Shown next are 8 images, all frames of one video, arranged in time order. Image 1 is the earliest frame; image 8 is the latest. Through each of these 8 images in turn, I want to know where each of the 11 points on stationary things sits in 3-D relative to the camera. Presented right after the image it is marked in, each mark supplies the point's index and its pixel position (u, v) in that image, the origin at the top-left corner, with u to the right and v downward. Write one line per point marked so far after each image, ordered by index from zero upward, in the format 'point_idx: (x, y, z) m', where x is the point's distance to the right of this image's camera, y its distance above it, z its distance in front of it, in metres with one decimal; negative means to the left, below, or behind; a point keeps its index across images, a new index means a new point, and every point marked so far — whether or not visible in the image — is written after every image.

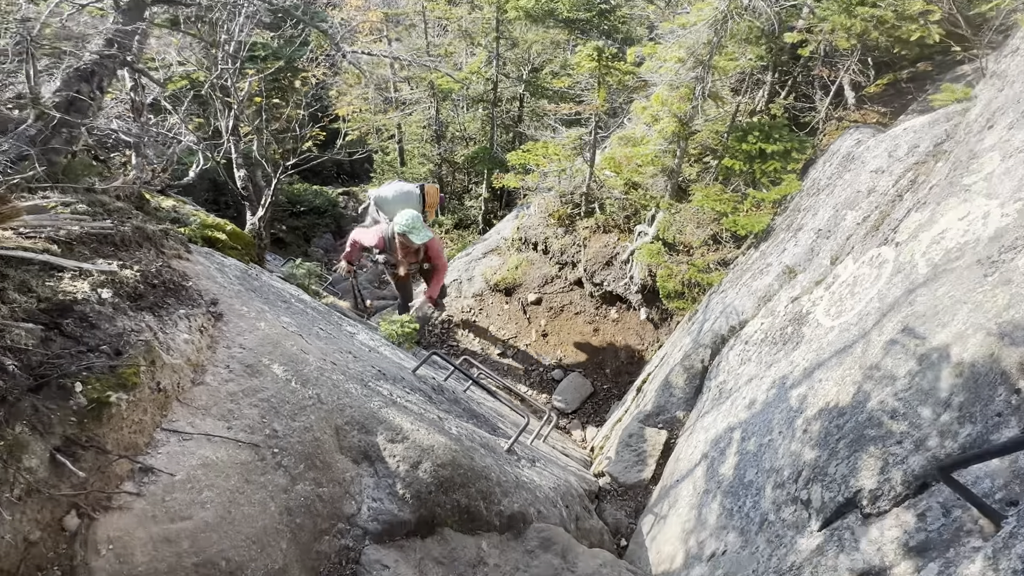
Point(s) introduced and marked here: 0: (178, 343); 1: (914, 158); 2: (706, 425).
0: (-1.9, -0.3, +2.7) m
1: (+3.9, +1.3, +4.6) m
2: (+1.9, -1.3, +4.6) m
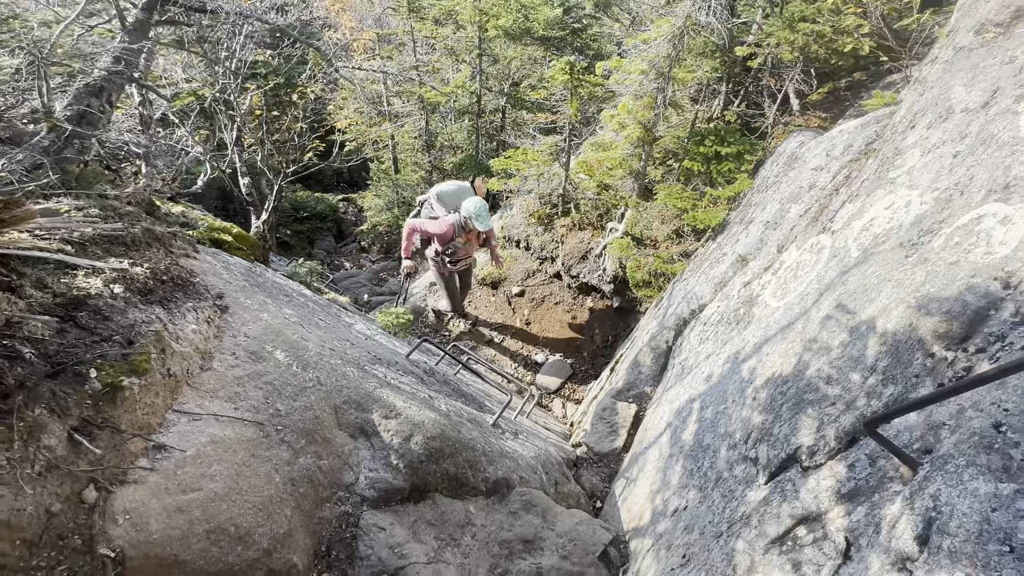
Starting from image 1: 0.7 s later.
0: (-2.0, -0.3, +2.9) m
1: (+3.6, +1.4, +5.1) m
2: (+1.7, -1.2, +5.1) m
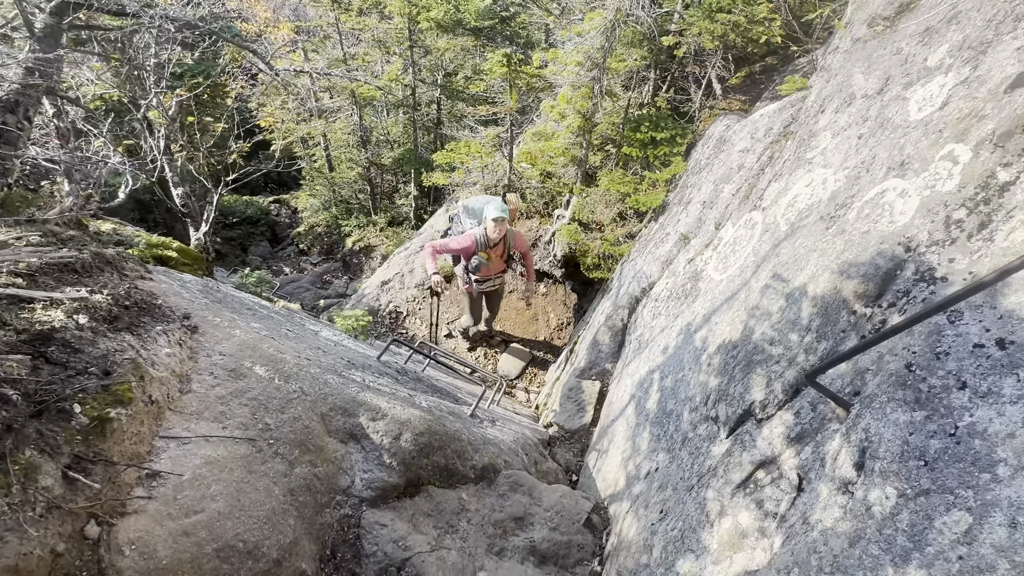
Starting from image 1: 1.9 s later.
0: (-2.2, -0.4, +2.9) m
1: (+3.1, +1.8, +5.6) m
2: (+1.4, -1.0, +5.5) m
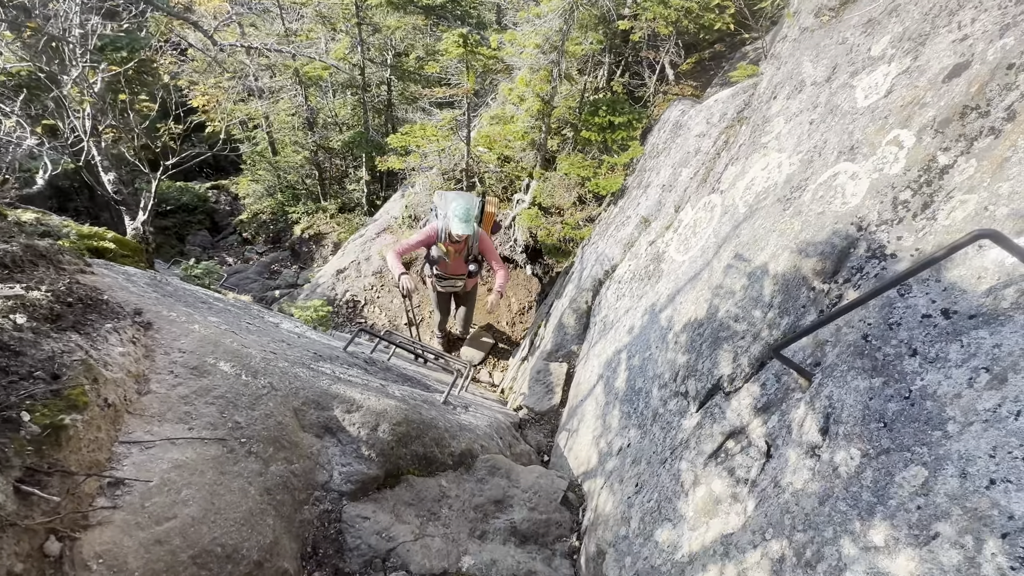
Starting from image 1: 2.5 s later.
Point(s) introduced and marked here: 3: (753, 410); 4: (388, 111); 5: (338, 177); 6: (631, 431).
0: (-2.3, -0.4, +2.7) m
1: (+2.6, +2.0, +5.8) m
2: (+1.0, -0.8, +5.6) m
3: (+1.6, -0.8, +3.0) m
4: (-4.0, +5.7, +15.0) m
5: (-7.0, +4.5, +18.7) m
6: (+1.0, -1.3, +4.1) m
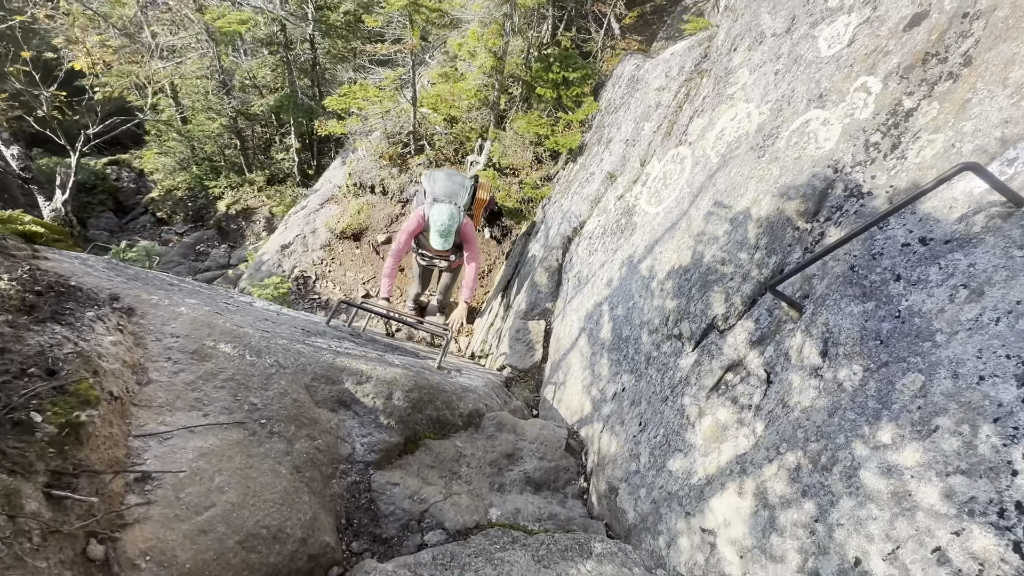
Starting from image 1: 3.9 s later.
0: (-2.1, -0.3, +2.4) m
1: (+2.2, +2.7, +6.0) m
2: (+0.8, -0.2, +5.8) m
3: (+1.7, -0.4, +3.3) m
4: (-5.9, +6.5, +13.9) m
5: (-9.2, +5.3, +17.3) m
6: (+1.0, -0.8, +4.3) m
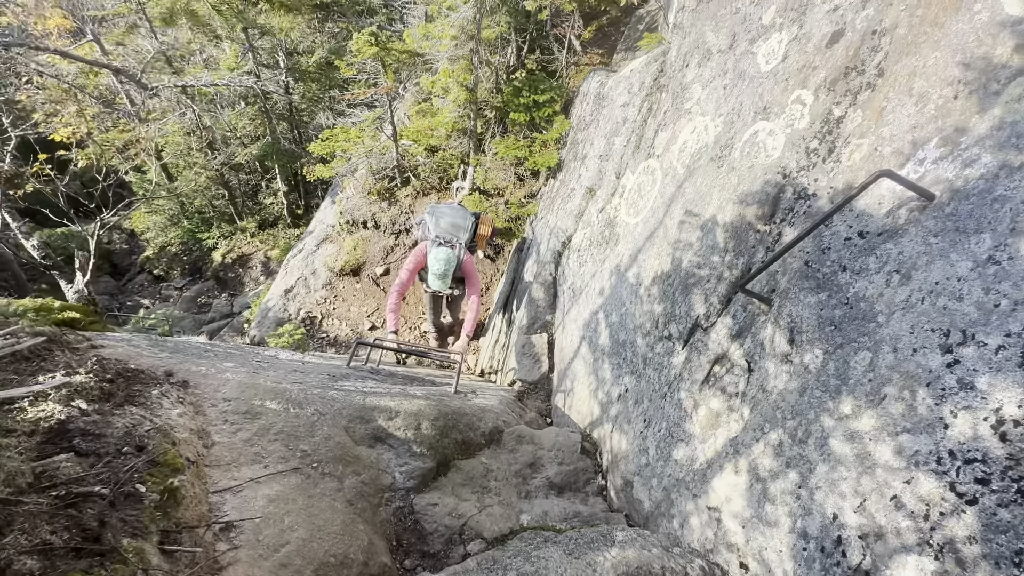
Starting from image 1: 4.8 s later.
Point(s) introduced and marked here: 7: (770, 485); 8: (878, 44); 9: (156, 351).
0: (-2.0, -0.8, +2.8) m
1: (+1.8, +2.7, +6.4) m
2: (+0.8, -0.4, +6.2) m
3: (+1.7, -0.4, +3.7) m
4: (-6.7, +5.3, +14.4) m
5: (-9.9, +3.7, +17.7) m
6: (+1.1, -0.9, +4.7) m
7: (+1.6, -1.2, +2.9) m
8: (+2.6, +1.8, +3.4) m
9: (-2.8, -0.5, +3.6) m
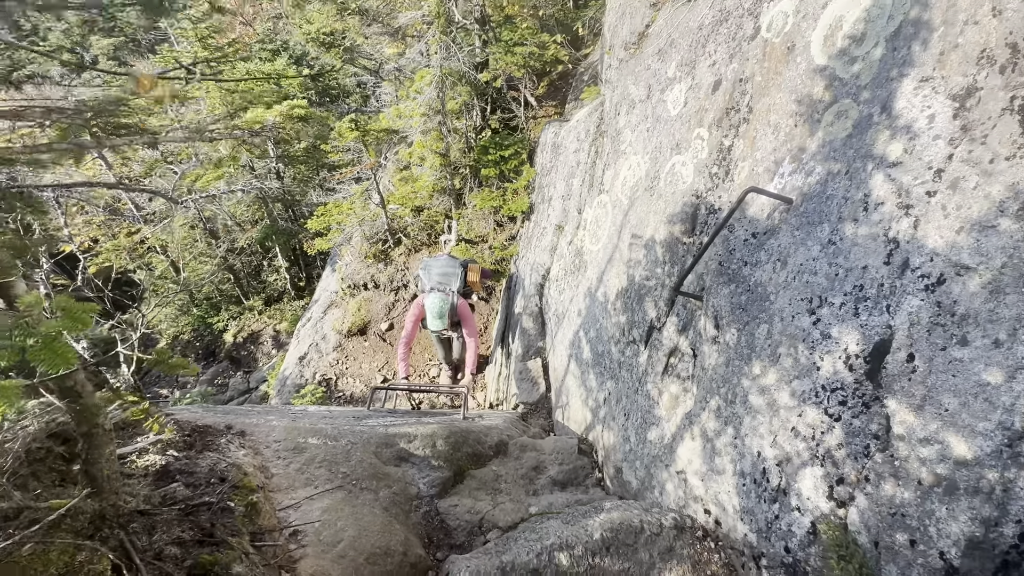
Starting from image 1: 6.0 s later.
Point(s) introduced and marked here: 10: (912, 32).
0: (-2.0, -1.3, +3.6) m
1: (+1.2, +2.4, +7.5) m
2: (+0.7, -0.8, +6.9) m
3: (+1.6, -0.4, +4.5) m
4: (-7.5, +3.0, +15.6) m
5: (-10.4, +0.6, +18.8) m
6: (+1.1, -1.1, +5.5) m
7: (+1.6, -1.2, +3.6) m
8: (+2.2, +1.8, +4.3) m
9: (-2.8, -1.2, +4.4) m
10: (+2.6, +1.7, +3.0) m
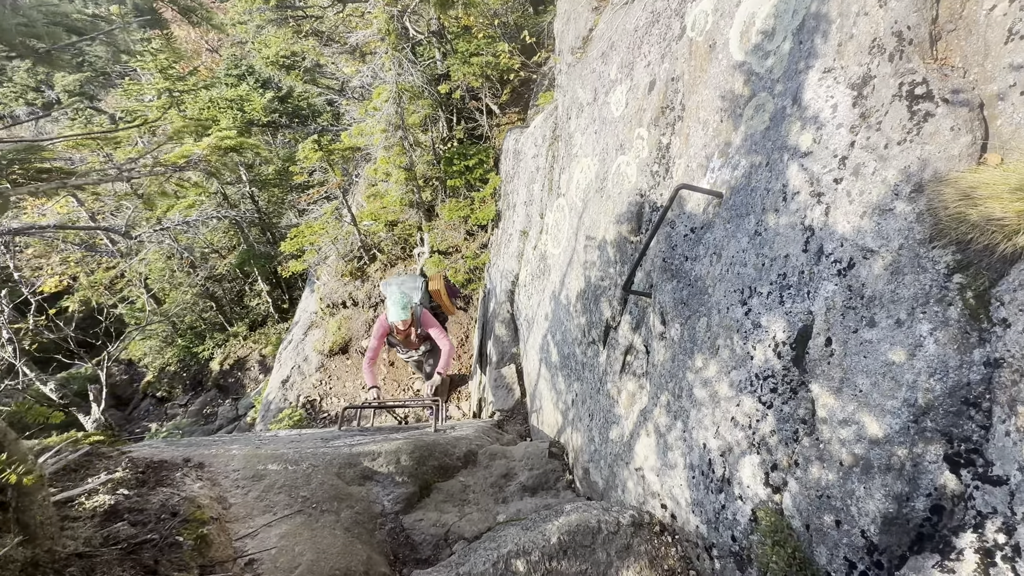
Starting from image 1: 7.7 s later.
0: (-2.4, -1.5, +3.5) m
1: (+0.6, +2.3, +7.6) m
2: (+0.3, -0.8, +7.0) m
3: (+1.2, -0.4, +4.5) m
4: (-8.3, +2.2, +15.5) m
5: (-11.0, -0.4, +18.7) m
6: (+0.7, -1.1, +5.5) m
7: (+1.2, -1.2, +3.7) m
8: (+1.6, +1.9, +4.4) m
9: (-3.2, -1.5, +4.4) m
10: (+2.0, +1.8, +3.1) m
